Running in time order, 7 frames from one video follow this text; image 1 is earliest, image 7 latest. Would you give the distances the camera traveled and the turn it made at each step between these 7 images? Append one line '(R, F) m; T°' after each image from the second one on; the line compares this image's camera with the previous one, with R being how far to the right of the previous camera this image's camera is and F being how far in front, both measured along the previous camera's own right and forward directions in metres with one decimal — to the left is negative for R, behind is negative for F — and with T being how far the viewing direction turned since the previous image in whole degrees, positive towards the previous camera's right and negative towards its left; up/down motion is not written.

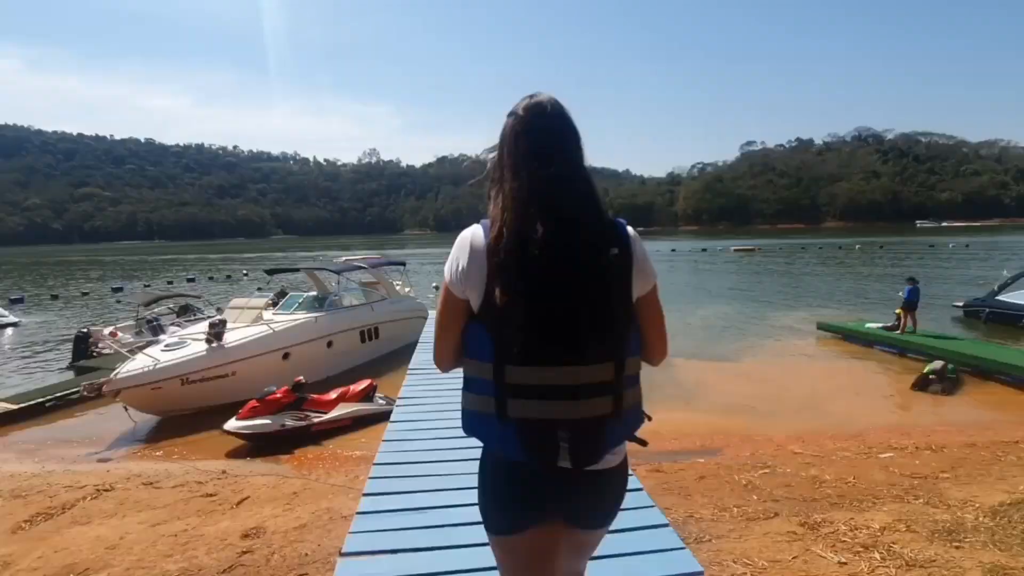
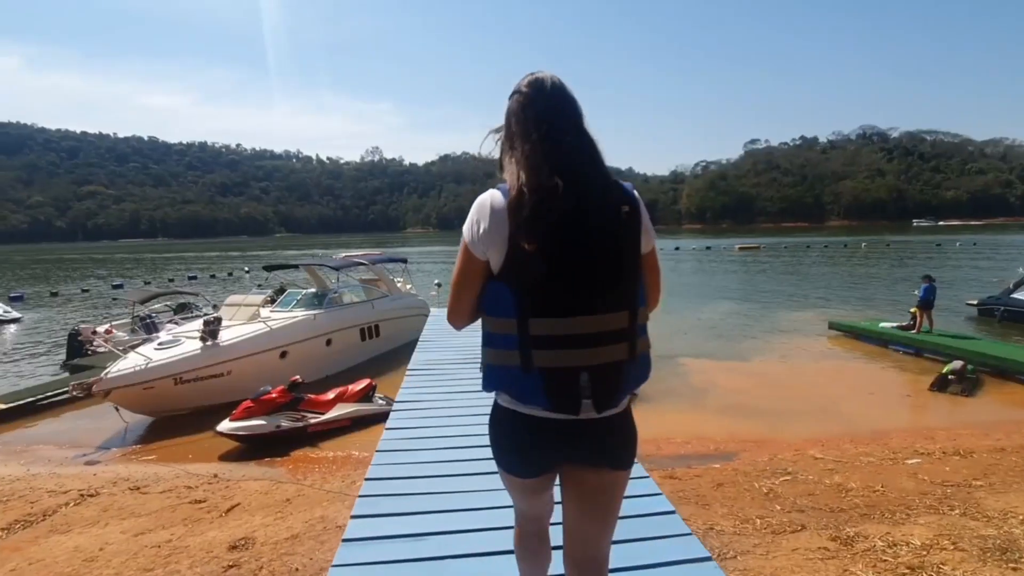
(-0.1, +0.4) m; 0°
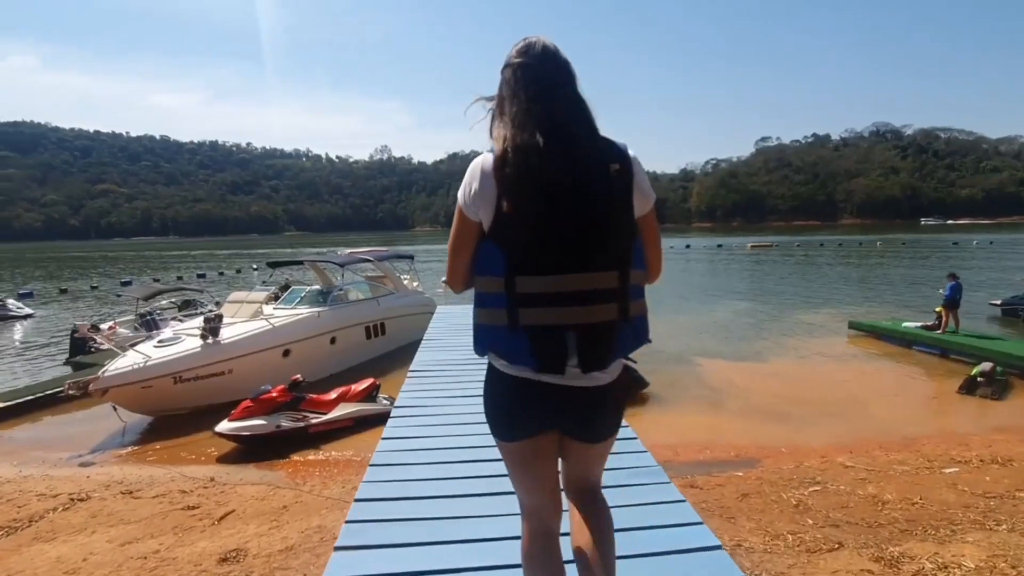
(0.0, +0.4) m; -1°
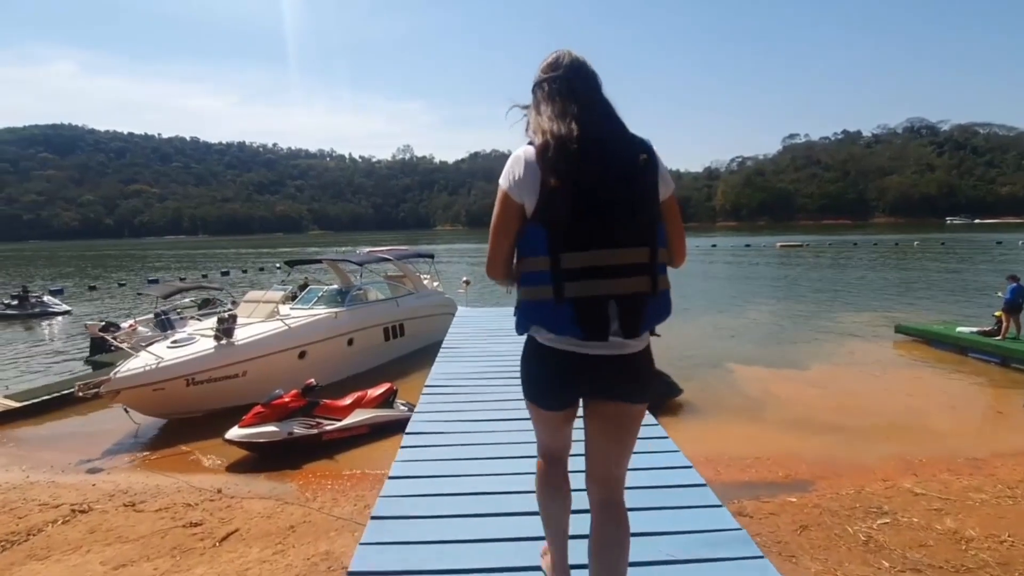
(-0.1, +0.6) m; -2°
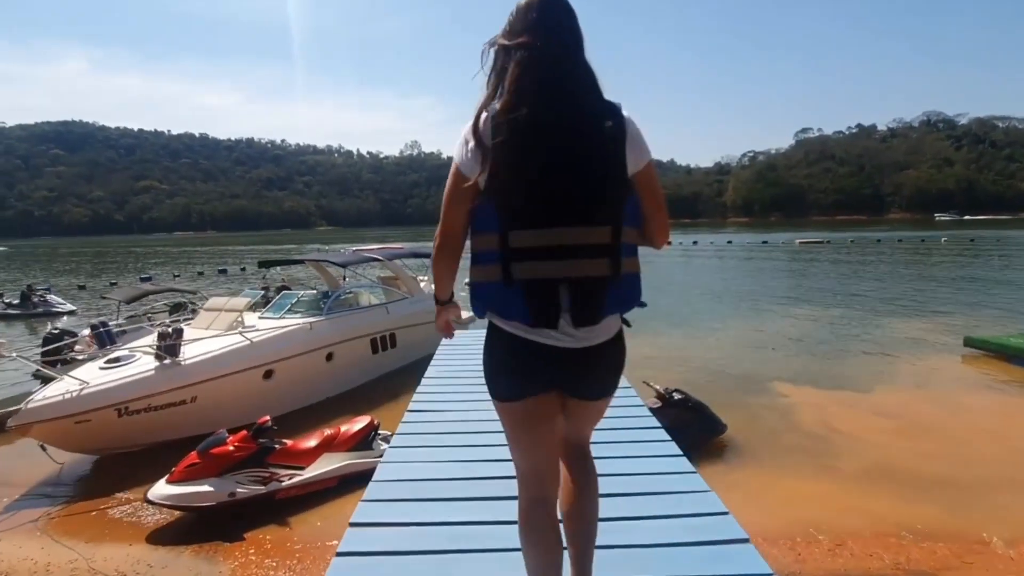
(0.0, +1.9) m; -1°
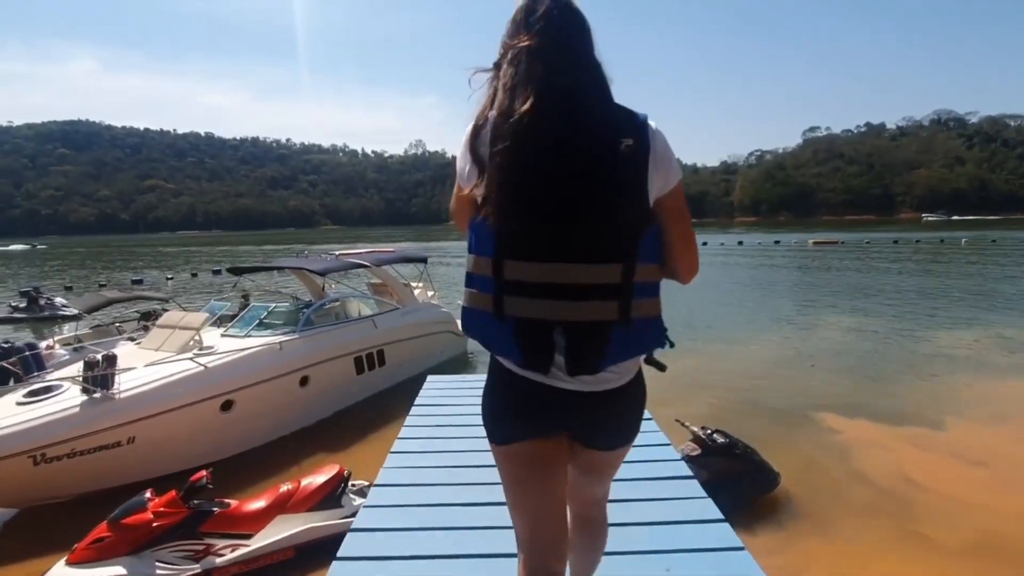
(0.0, +1.5) m; 0°
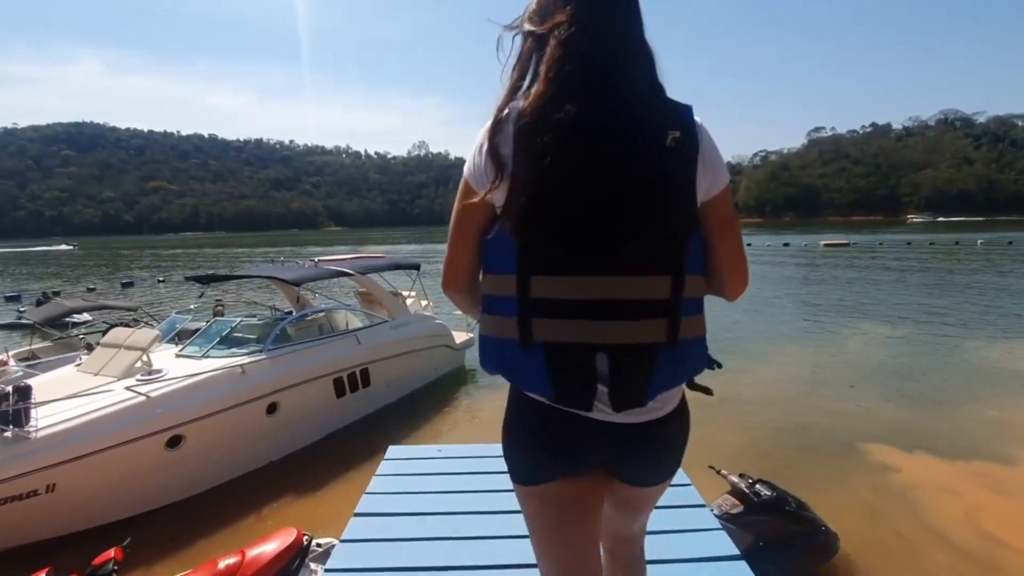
(0.0, +1.3) m; 0°
